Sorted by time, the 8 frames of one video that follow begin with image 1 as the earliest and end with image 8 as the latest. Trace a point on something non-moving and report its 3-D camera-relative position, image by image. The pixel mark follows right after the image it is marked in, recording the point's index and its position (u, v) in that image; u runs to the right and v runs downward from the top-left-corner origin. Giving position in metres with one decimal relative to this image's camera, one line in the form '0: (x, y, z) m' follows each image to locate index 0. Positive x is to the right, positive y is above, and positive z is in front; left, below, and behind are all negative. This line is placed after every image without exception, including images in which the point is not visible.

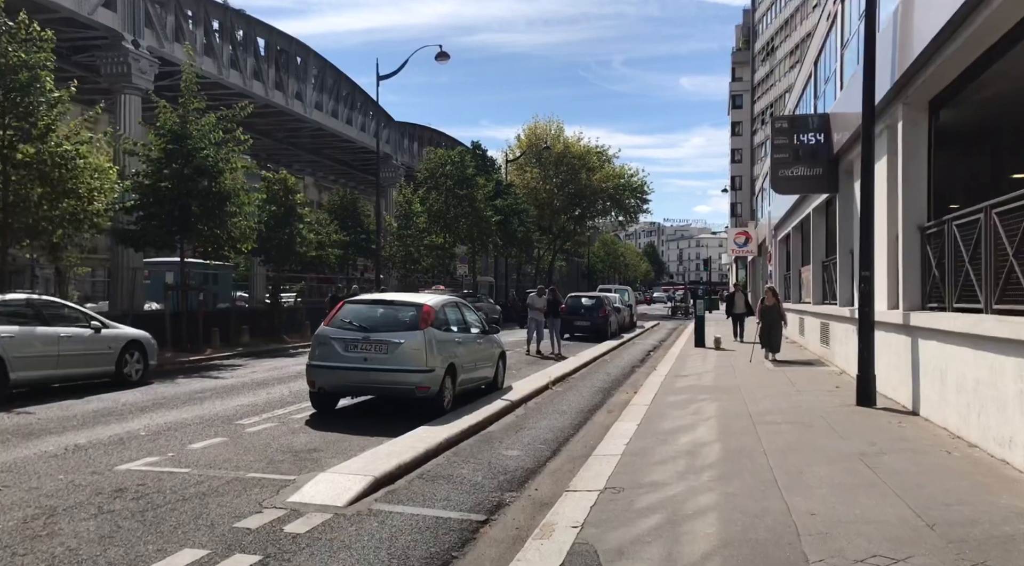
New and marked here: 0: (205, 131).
0: (-6.9, +3.4, +18.8) m
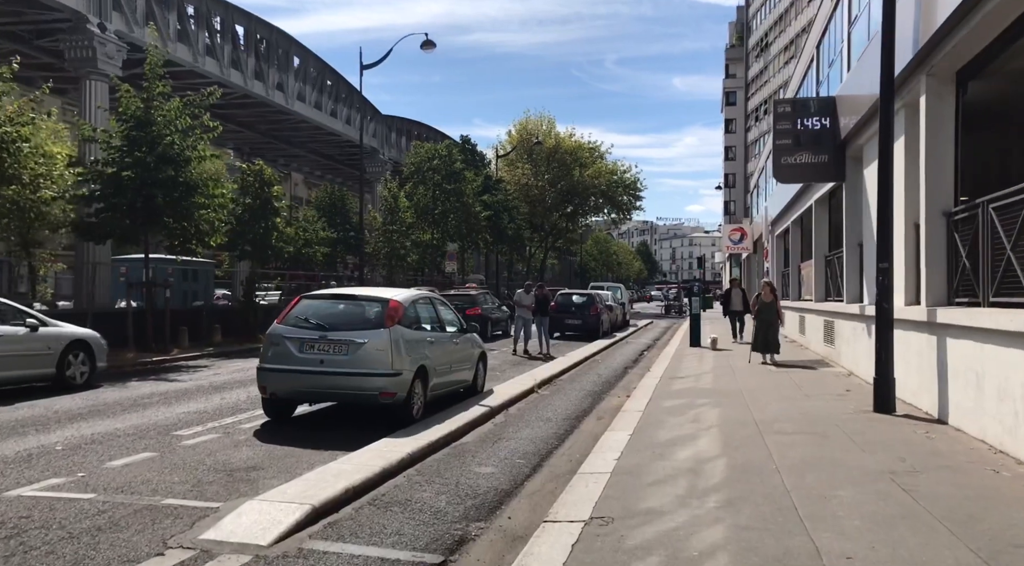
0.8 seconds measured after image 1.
0: (-7.3, +3.5, +17.6) m
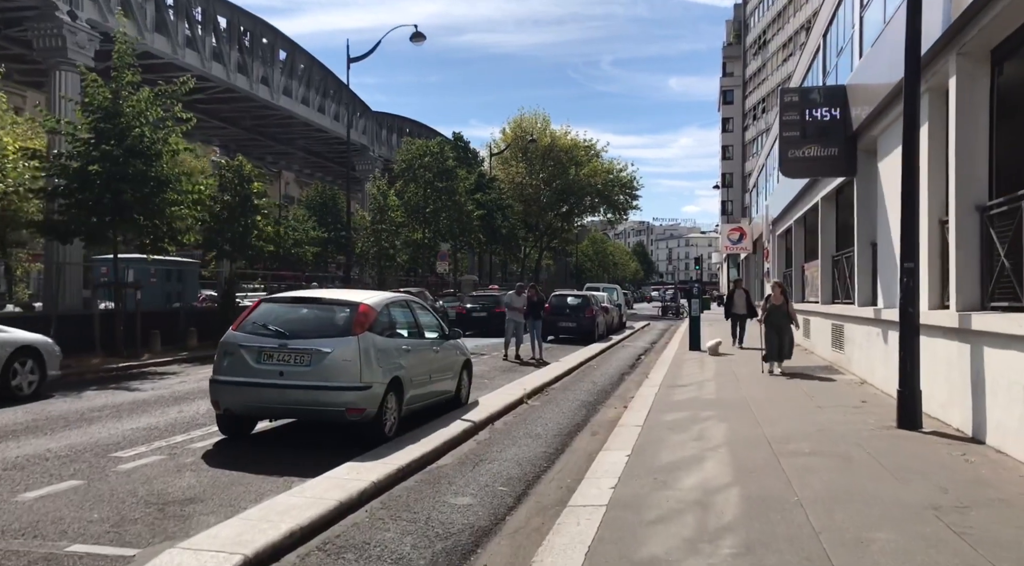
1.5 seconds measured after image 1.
0: (-7.4, +3.5, +16.6) m
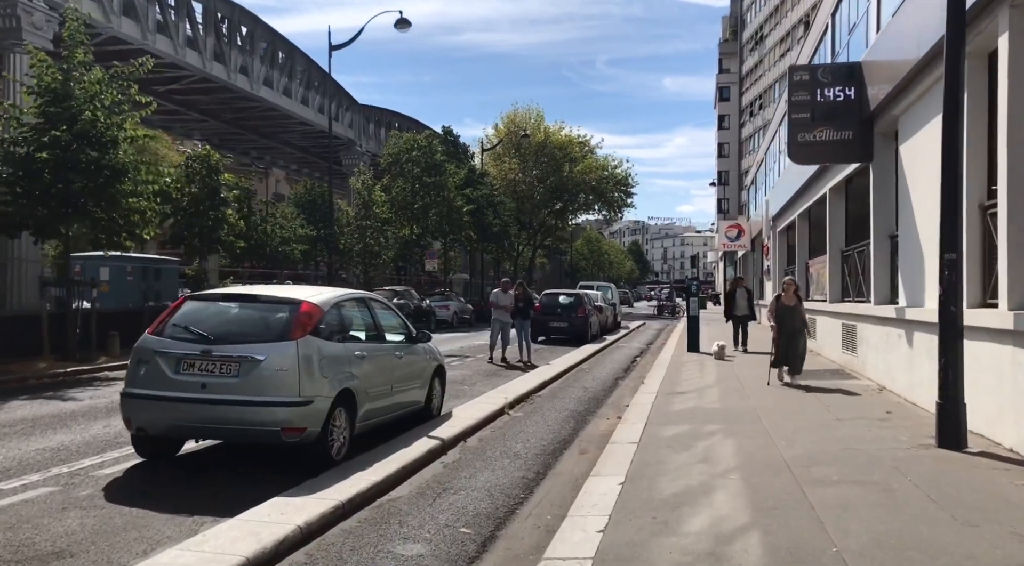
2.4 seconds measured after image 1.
0: (-7.7, +3.6, +15.3) m
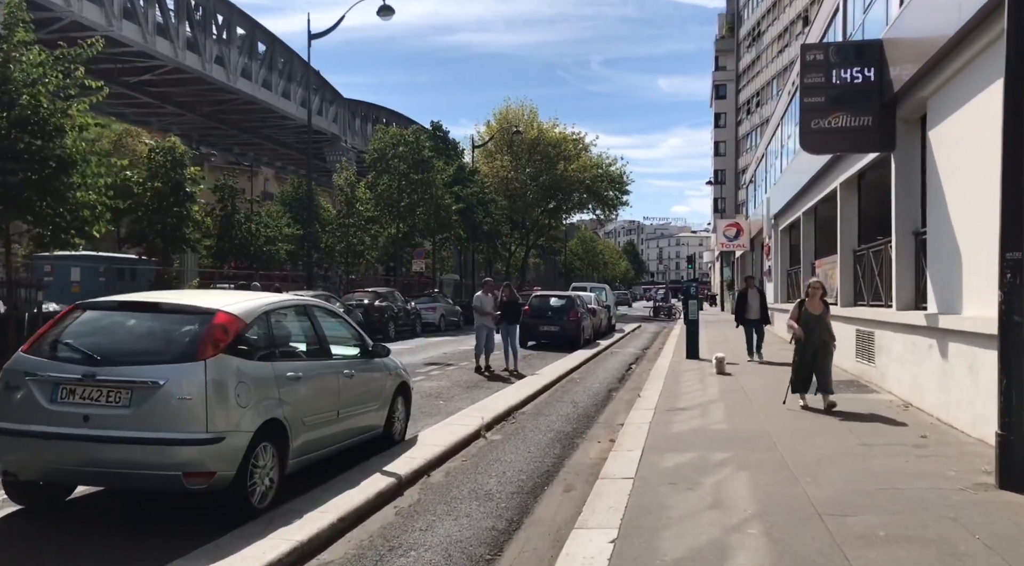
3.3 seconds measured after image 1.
0: (-8.0, +3.5, +13.9) m
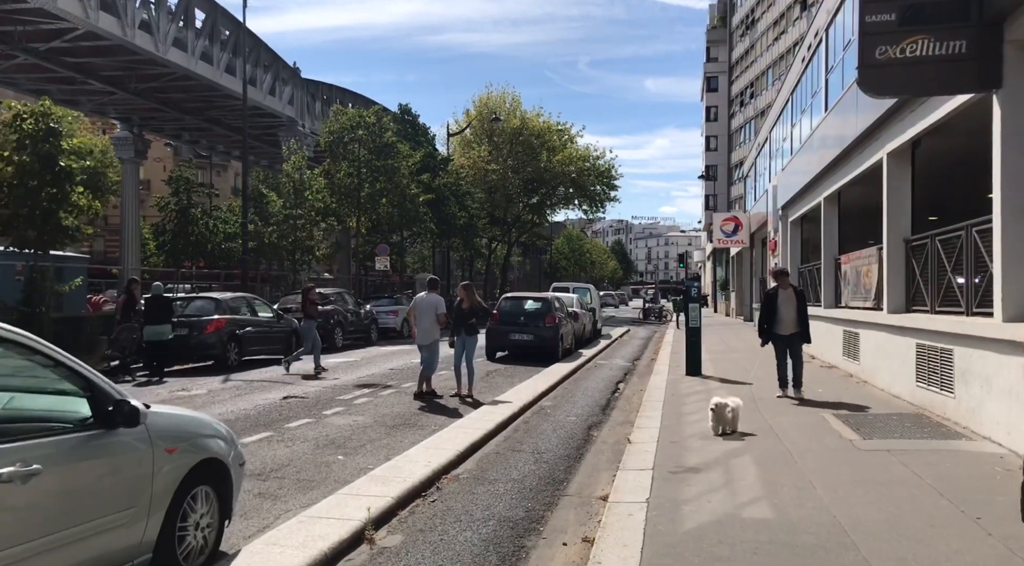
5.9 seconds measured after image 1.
0: (-8.7, +3.5, +10.3) m
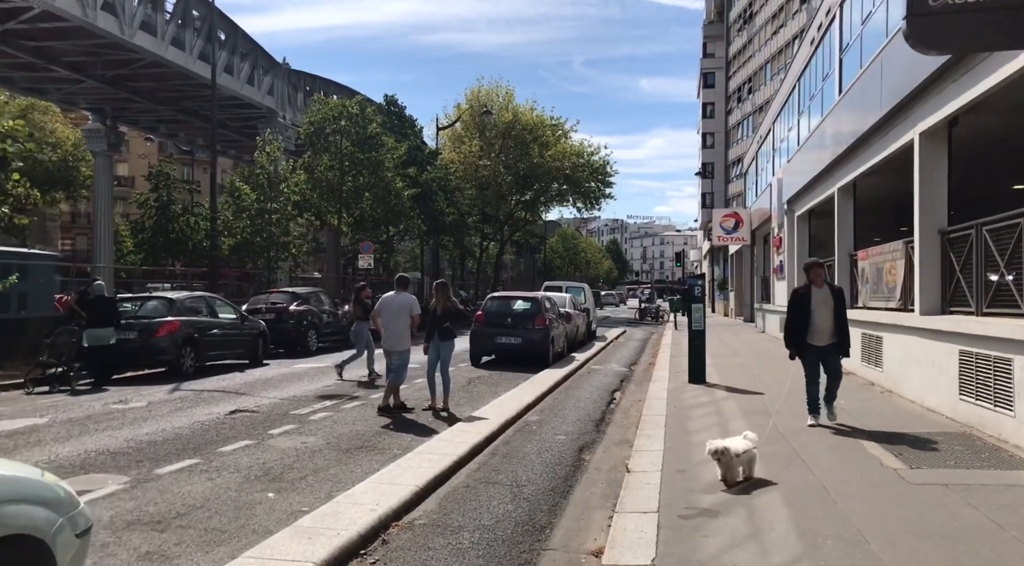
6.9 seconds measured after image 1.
0: (-8.9, +3.6, +8.7) m
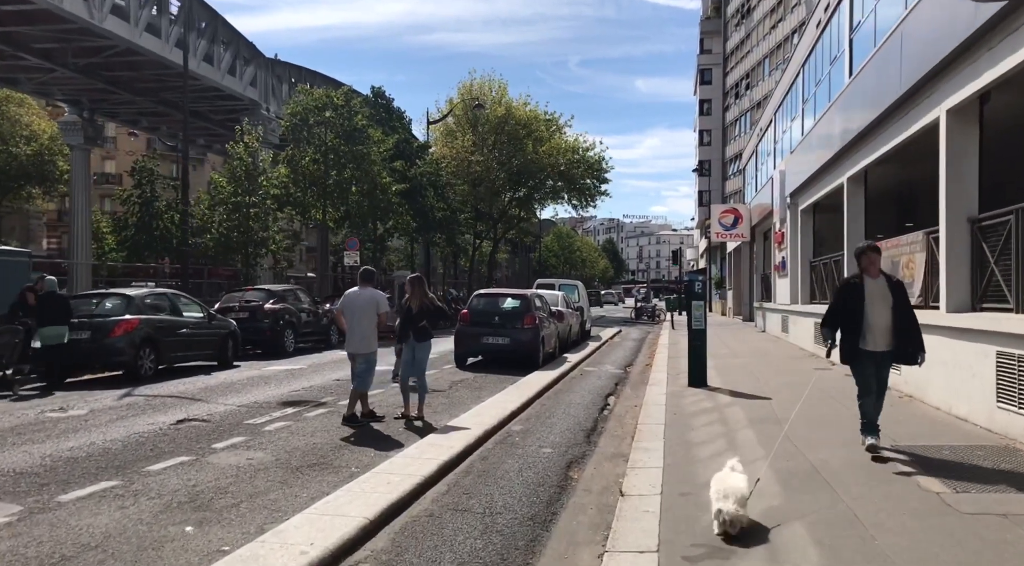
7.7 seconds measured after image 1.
0: (-9.1, +3.6, +7.6) m
